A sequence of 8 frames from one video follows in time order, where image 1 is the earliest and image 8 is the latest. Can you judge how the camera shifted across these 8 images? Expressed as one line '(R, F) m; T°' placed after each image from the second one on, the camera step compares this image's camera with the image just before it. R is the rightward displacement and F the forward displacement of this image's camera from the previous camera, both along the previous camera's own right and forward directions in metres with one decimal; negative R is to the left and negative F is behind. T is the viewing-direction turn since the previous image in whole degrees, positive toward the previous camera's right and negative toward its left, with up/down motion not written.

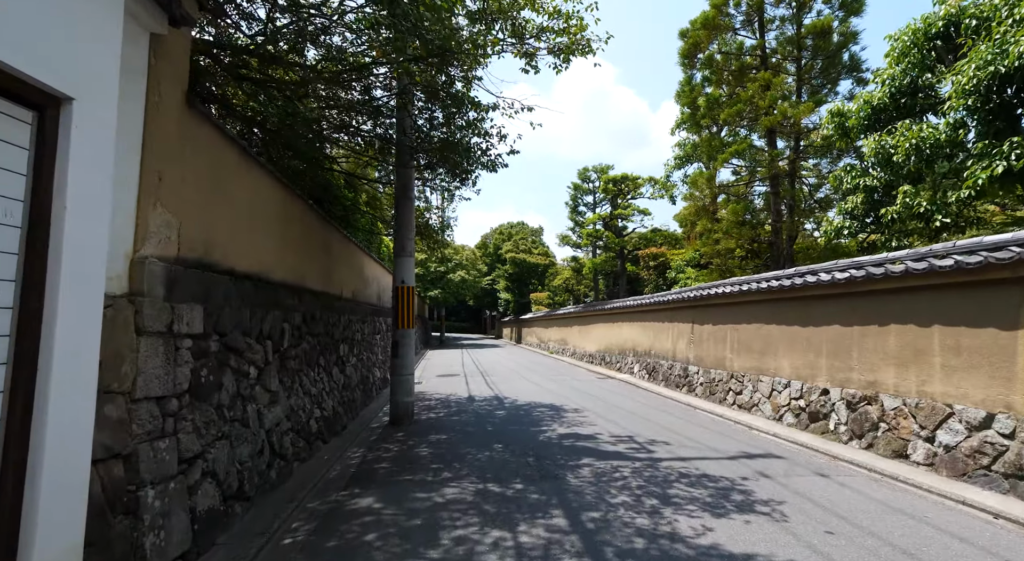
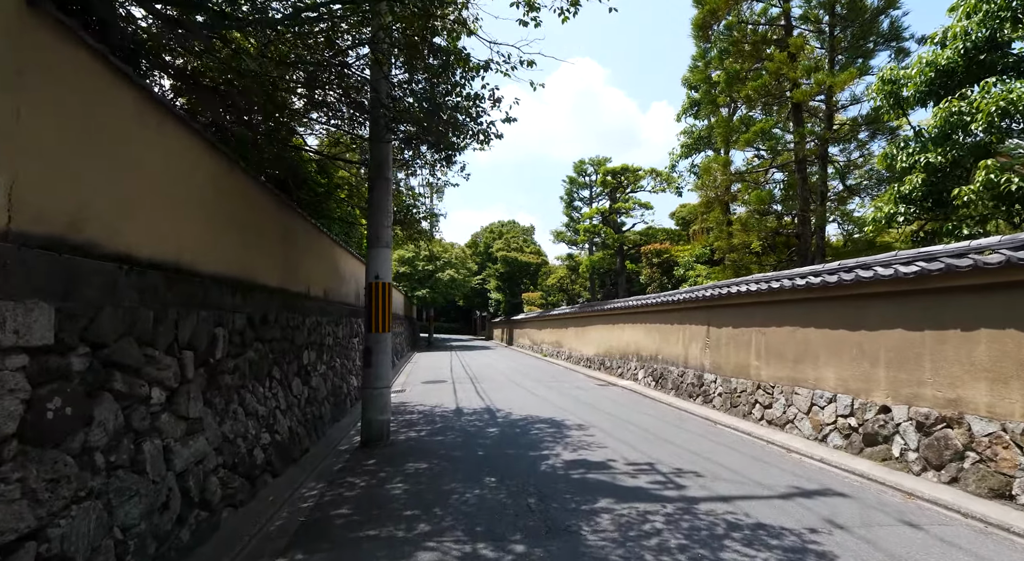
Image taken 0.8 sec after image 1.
(-0.1, +1.2) m; +1°
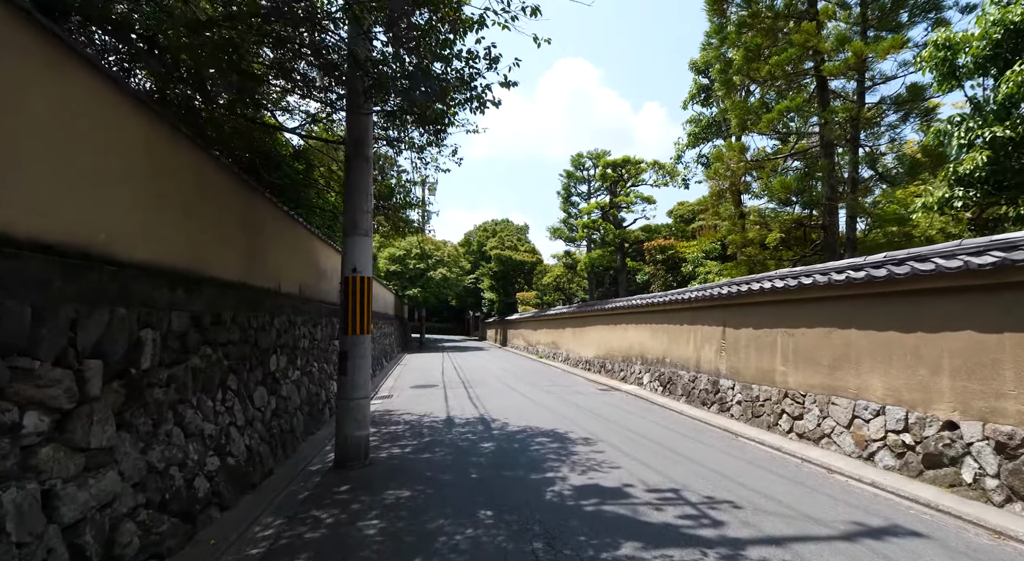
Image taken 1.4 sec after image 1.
(-0.1, +0.9) m; +1°
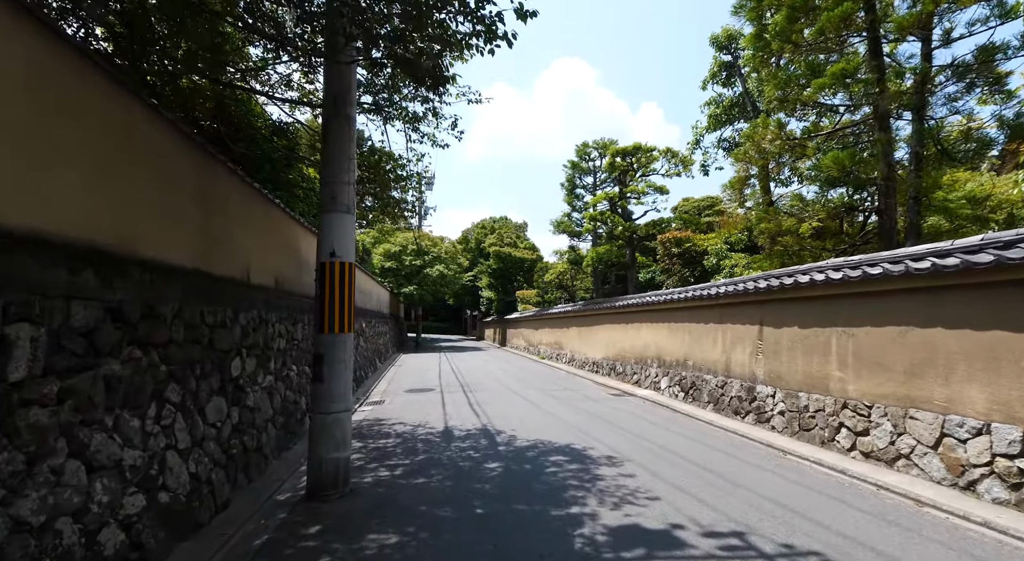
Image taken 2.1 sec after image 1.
(-0.1, +1.1) m; 0°
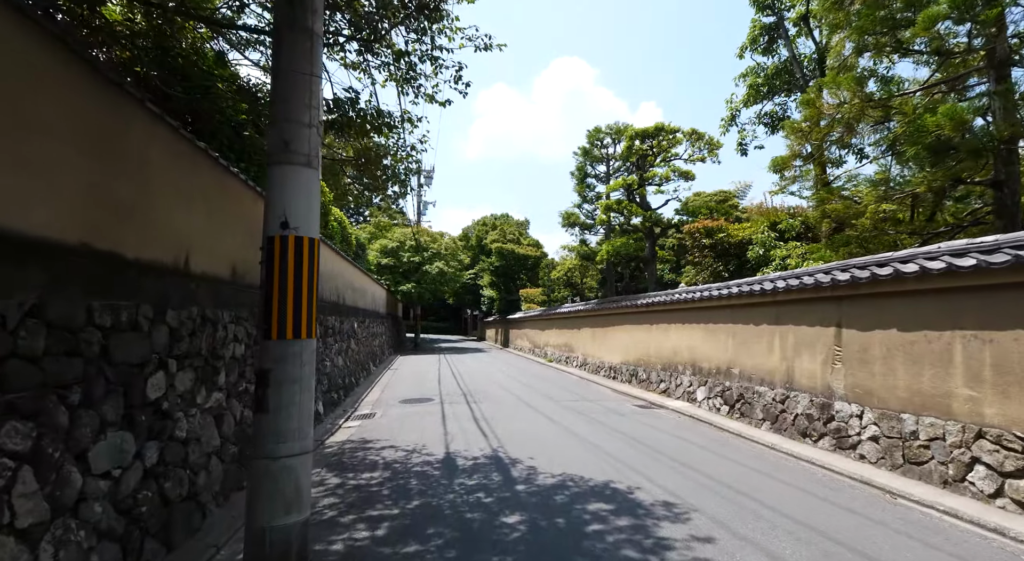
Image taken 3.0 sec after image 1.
(-0.2, +1.5) m; 0°
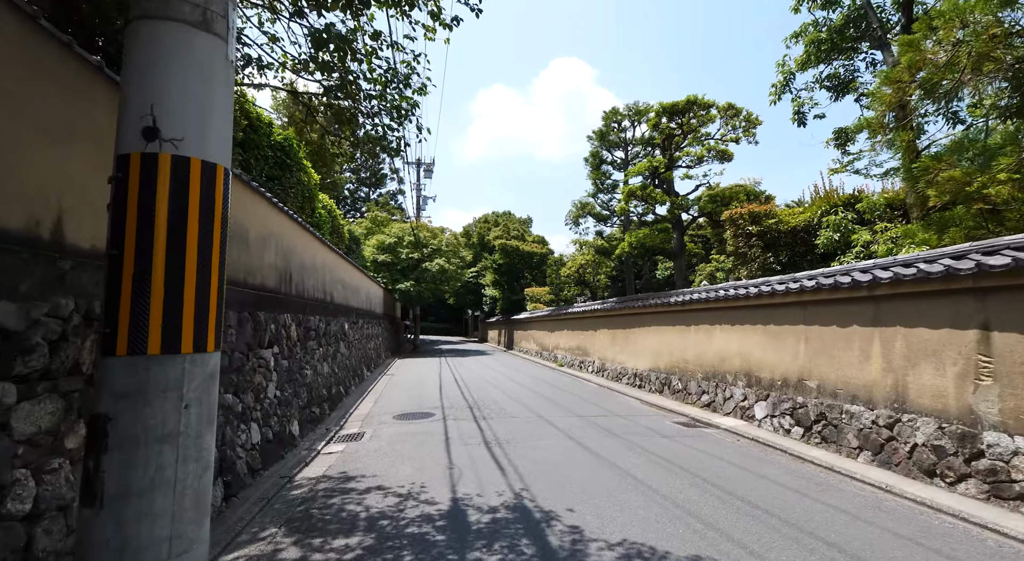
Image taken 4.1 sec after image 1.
(-0.3, +1.6) m; 0°
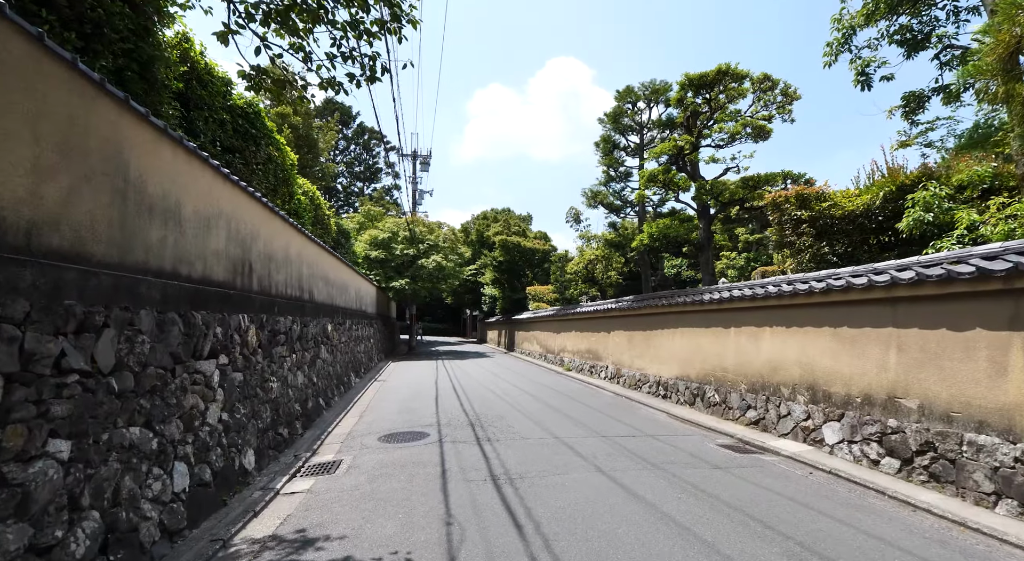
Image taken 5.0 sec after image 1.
(-0.2, +1.5) m; 0°
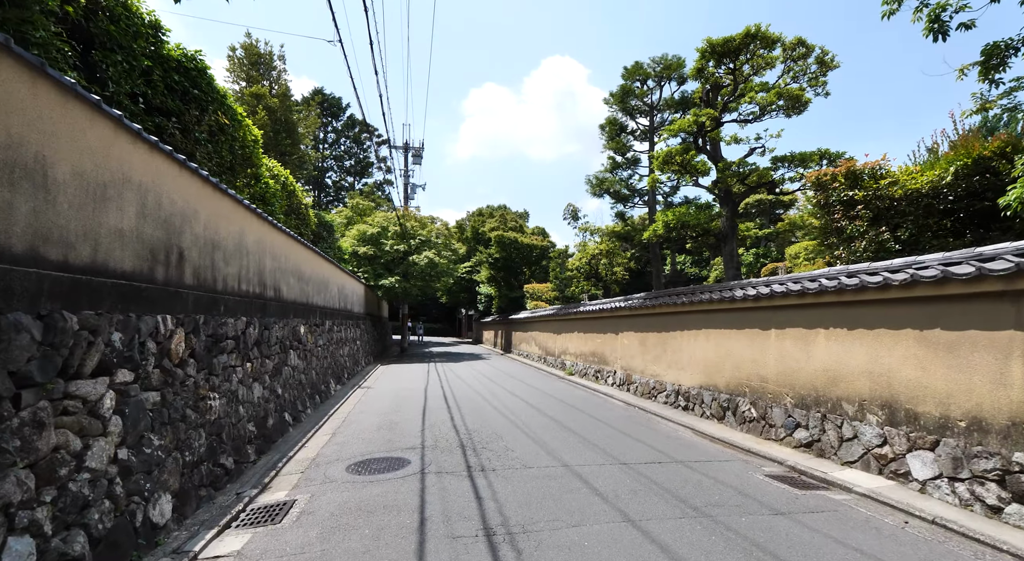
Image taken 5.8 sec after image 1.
(0.0, +1.3) m; 0°
